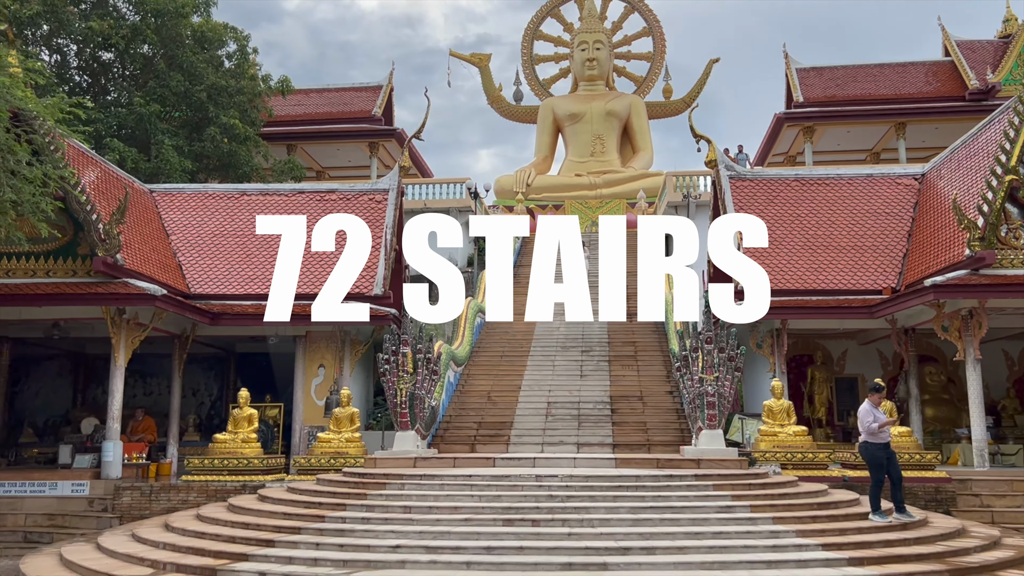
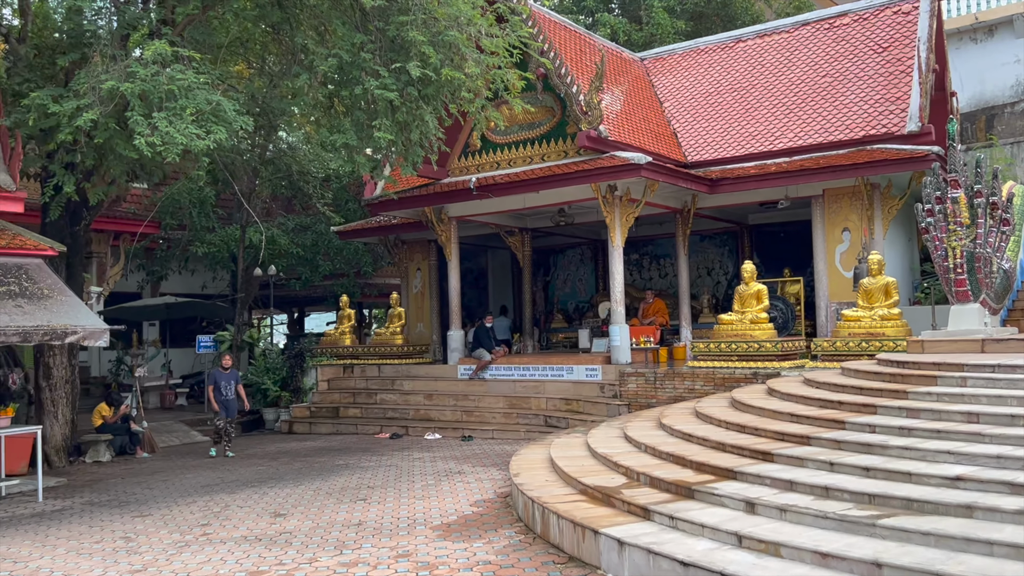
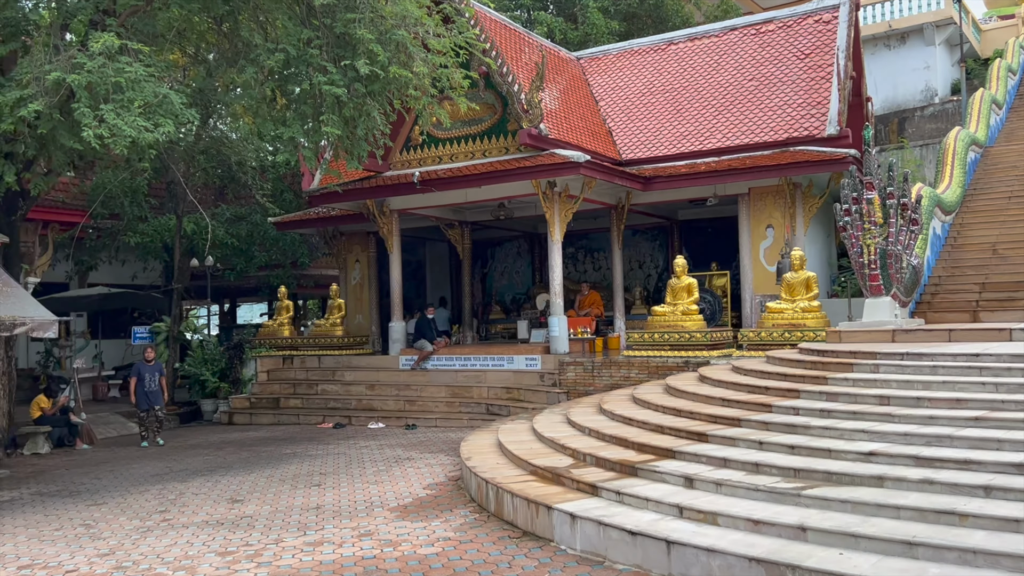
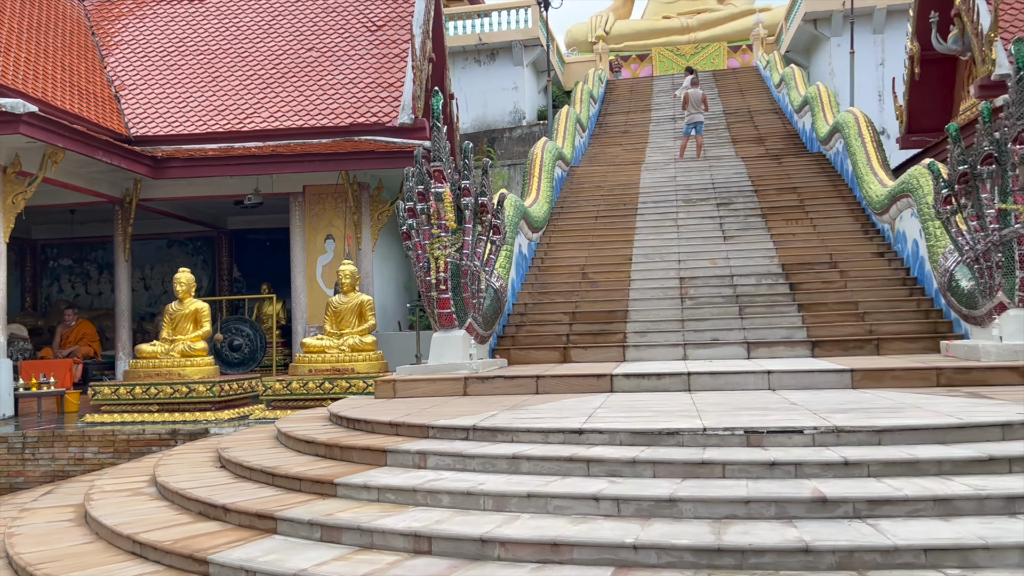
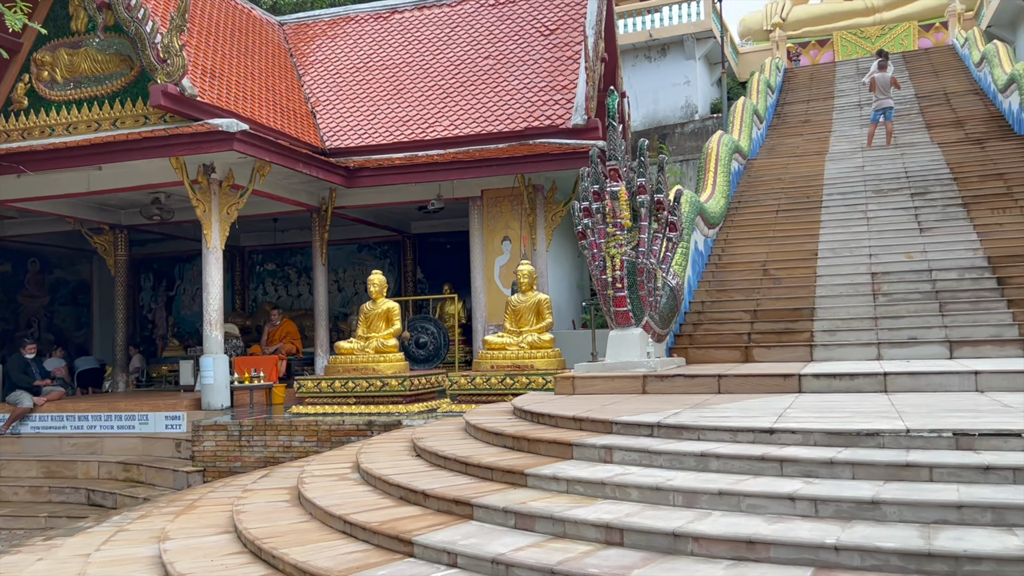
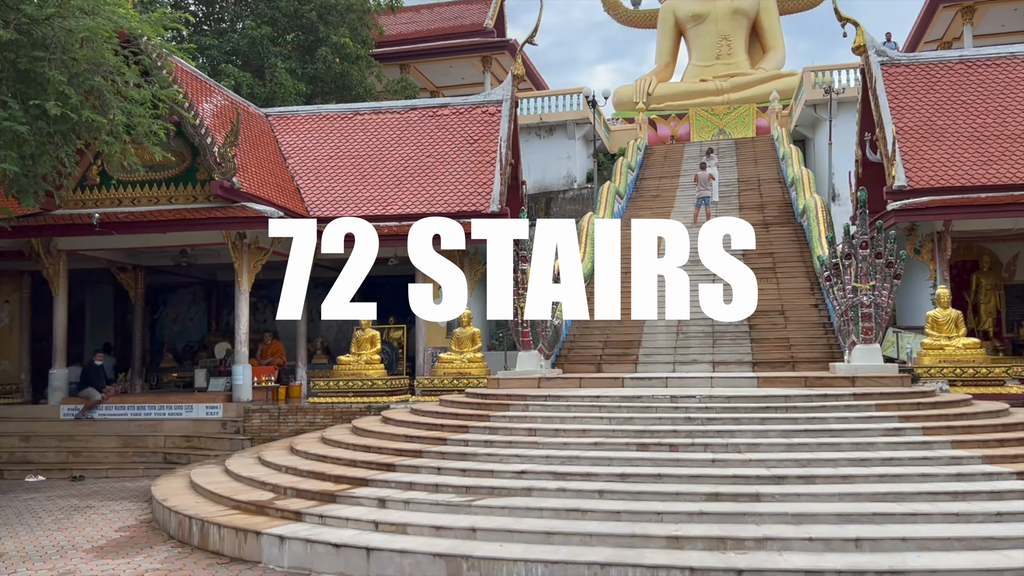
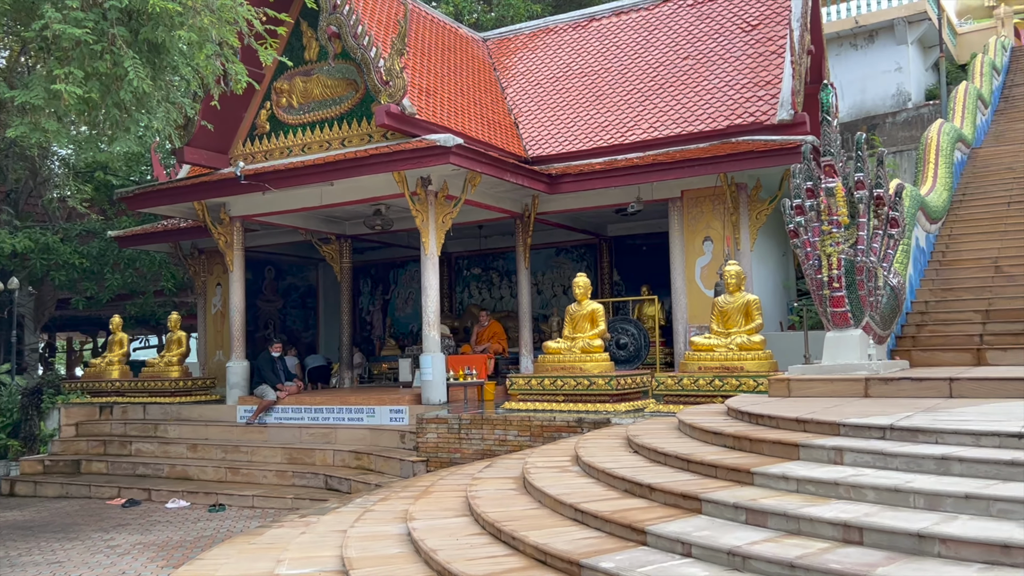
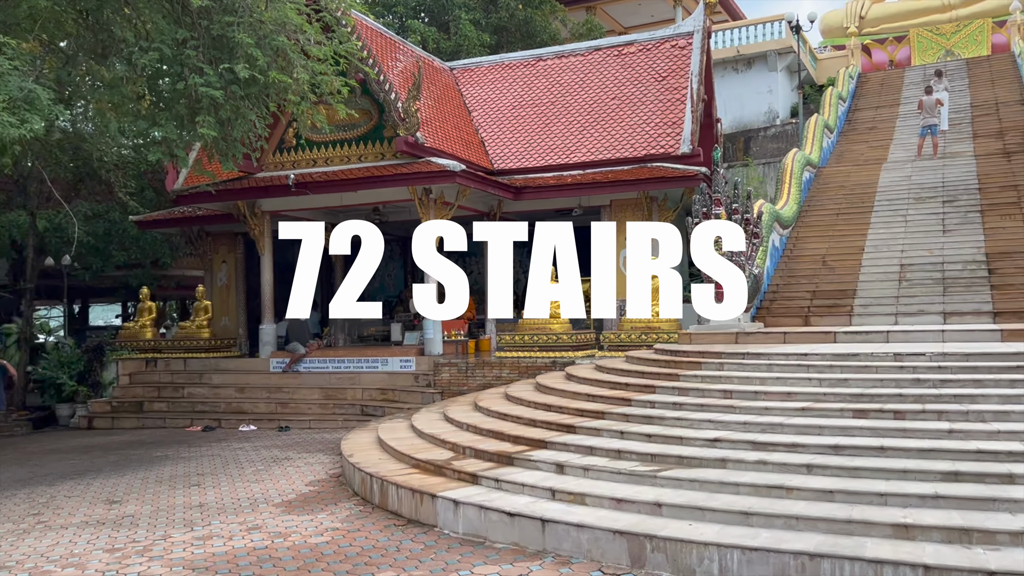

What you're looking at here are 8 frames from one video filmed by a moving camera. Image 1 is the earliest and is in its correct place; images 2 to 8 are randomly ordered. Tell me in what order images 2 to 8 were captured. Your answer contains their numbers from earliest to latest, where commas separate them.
6, 8, 3, 2, 7, 5, 4
